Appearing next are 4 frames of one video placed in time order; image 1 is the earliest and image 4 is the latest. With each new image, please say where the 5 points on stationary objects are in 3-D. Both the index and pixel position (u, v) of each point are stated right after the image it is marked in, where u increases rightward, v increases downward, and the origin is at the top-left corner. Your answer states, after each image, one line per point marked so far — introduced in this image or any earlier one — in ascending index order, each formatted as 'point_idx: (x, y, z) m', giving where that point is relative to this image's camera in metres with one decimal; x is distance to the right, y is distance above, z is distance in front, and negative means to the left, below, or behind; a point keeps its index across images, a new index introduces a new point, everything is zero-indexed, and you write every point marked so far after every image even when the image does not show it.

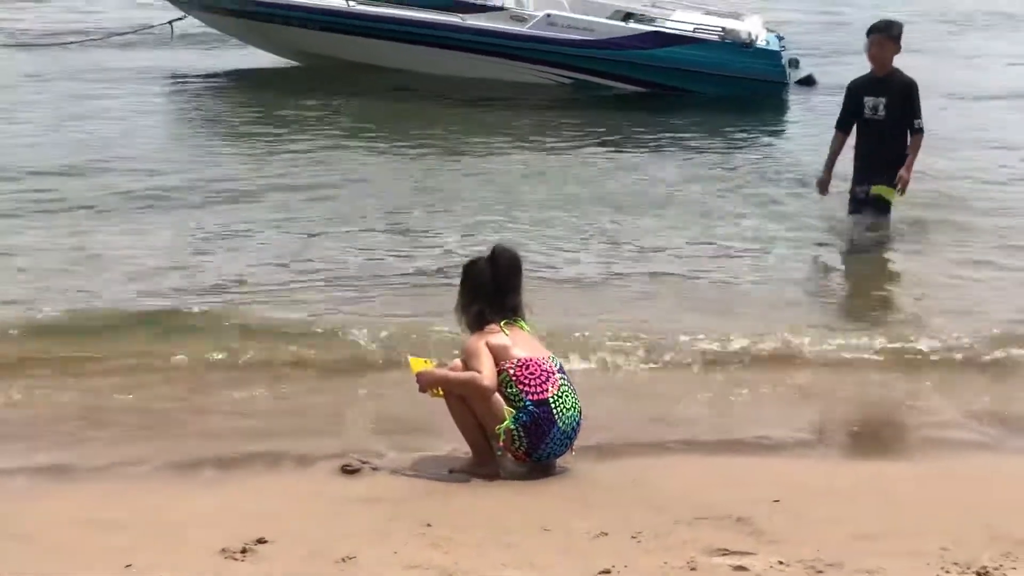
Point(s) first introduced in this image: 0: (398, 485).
0: (-0.3, -0.6, +3.4) m
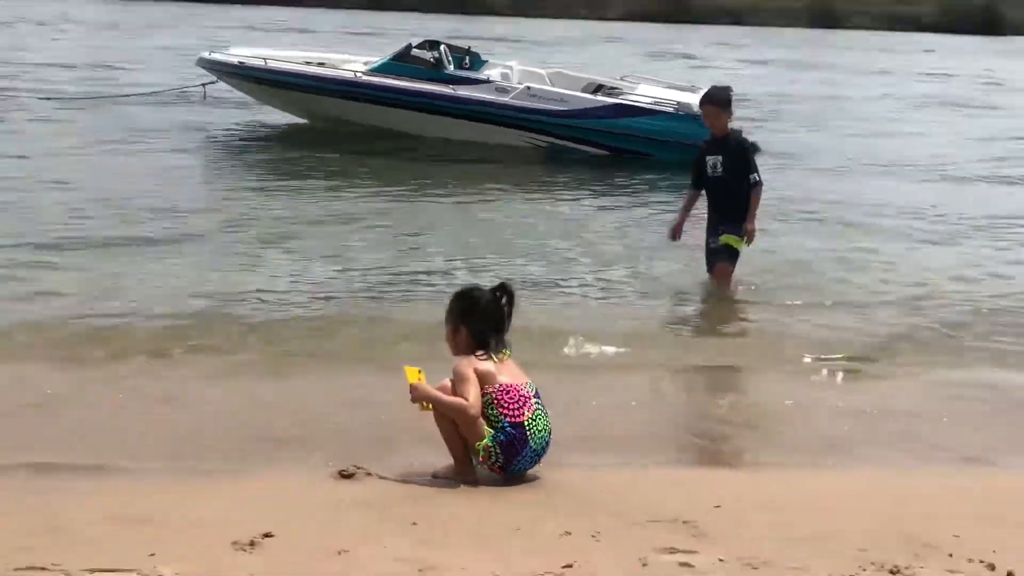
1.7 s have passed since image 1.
0: (-0.4, -0.6, +3.9) m
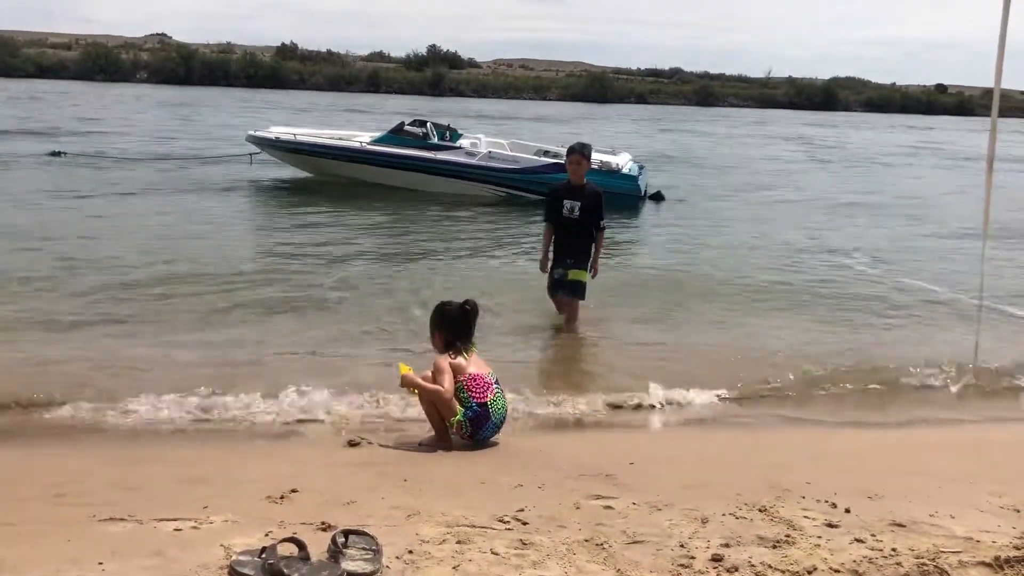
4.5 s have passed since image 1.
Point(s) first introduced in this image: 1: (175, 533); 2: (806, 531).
0: (-0.5, -0.7, +5.1) m
1: (-1.1, -0.8, +4.0) m
2: (+1.0, -0.8, +4.2) m
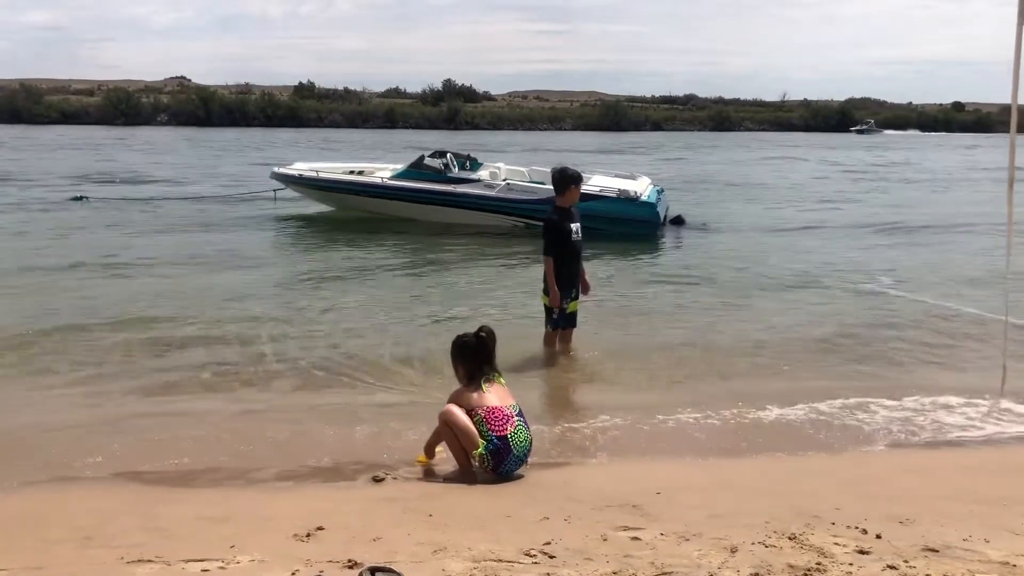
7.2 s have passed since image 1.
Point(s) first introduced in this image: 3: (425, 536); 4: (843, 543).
0: (-0.4, -0.9, +5.1) m
1: (-1.0, -0.9, +3.9) m
2: (+1.1, -0.9, +4.1) m
3: (-0.3, -0.9, +4.4) m
4: (+1.2, -0.9, +4.3) m
